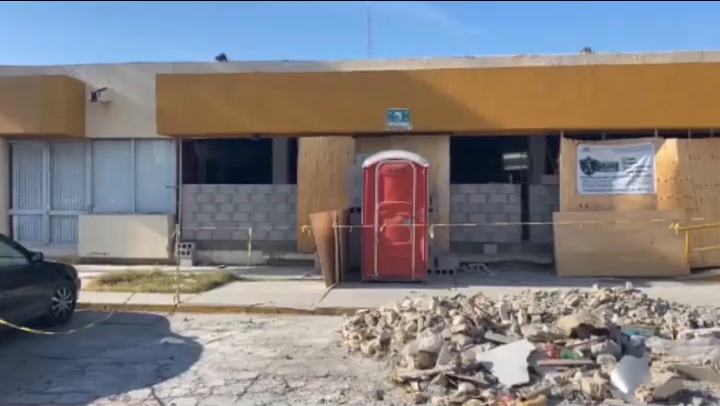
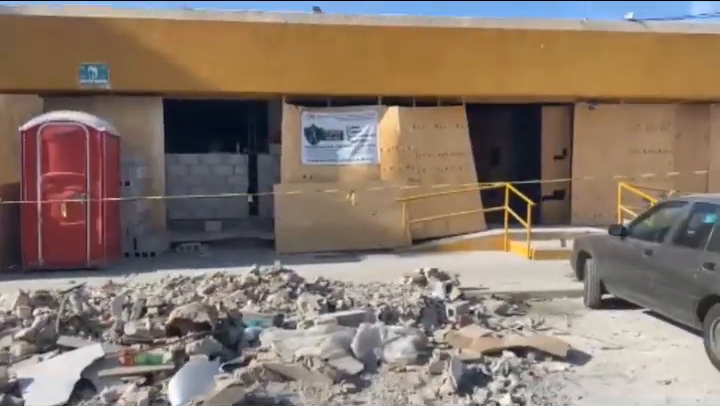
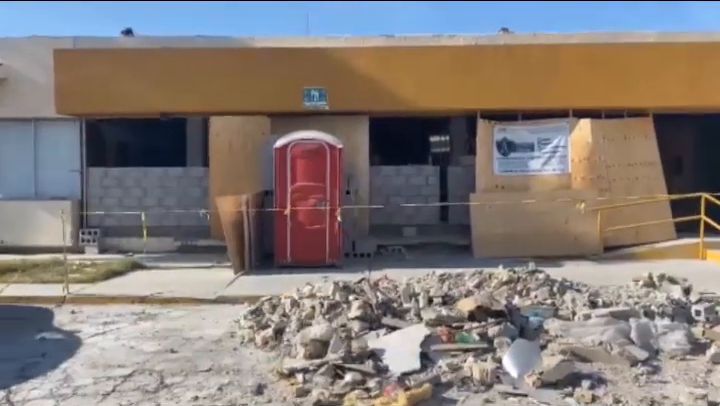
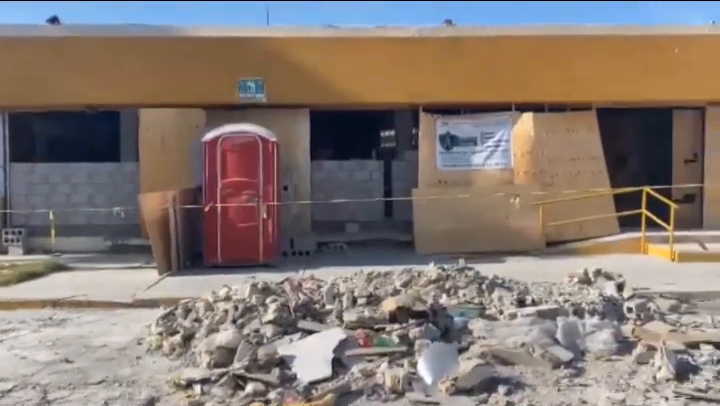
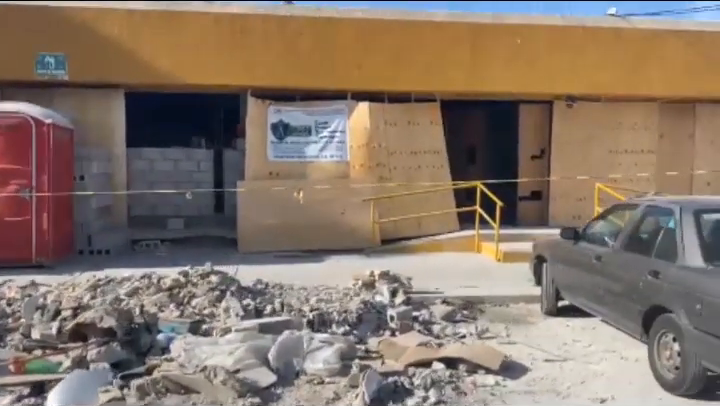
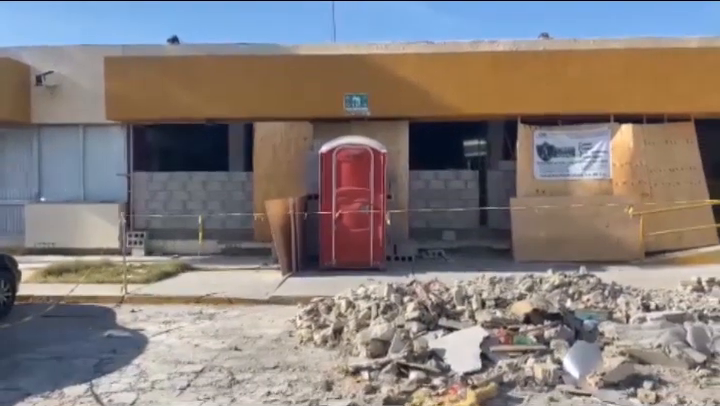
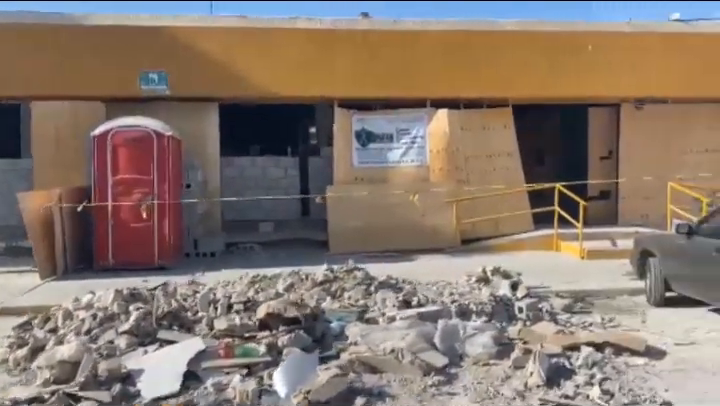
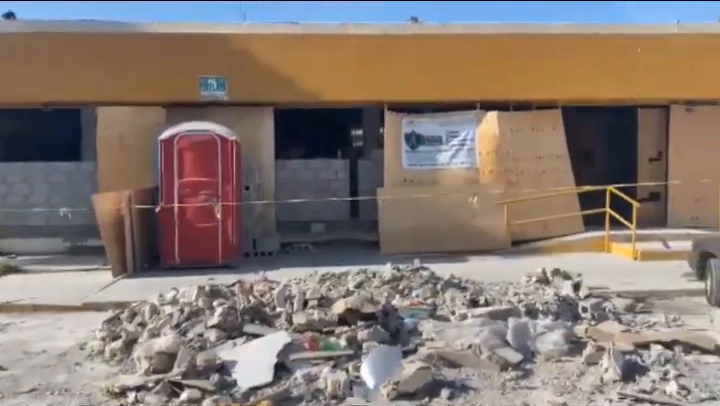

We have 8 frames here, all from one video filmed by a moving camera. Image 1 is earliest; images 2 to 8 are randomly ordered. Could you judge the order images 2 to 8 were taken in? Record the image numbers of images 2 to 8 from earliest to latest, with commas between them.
6, 3, 4, 8, 7, 2, 5
